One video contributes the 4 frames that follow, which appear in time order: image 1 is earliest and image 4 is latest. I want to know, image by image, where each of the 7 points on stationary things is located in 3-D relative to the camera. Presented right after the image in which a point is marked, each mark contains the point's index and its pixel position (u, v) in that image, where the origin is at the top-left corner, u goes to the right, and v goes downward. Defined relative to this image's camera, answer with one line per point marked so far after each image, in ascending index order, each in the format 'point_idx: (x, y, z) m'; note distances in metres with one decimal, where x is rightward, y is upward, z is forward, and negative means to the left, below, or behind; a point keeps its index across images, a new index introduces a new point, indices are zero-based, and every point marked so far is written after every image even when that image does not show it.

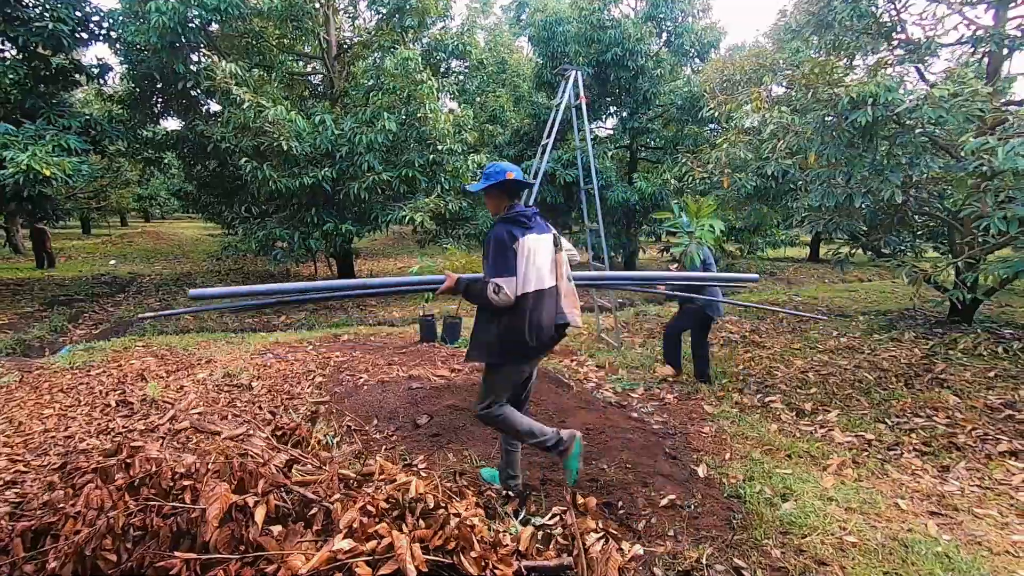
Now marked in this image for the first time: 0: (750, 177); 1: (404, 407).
0: (+2.9, +1.3, +6.6) m
1: (-0.6, -0.7, +3.2) m
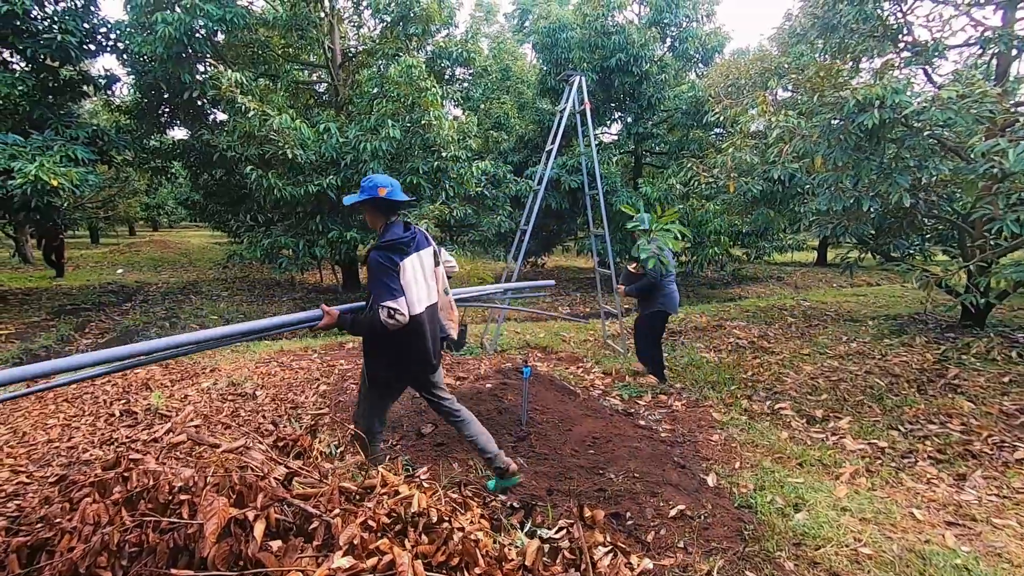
0: (+3.0, +1.3, +6.5) m
1: (-0.6, -0.8, +3.2) m
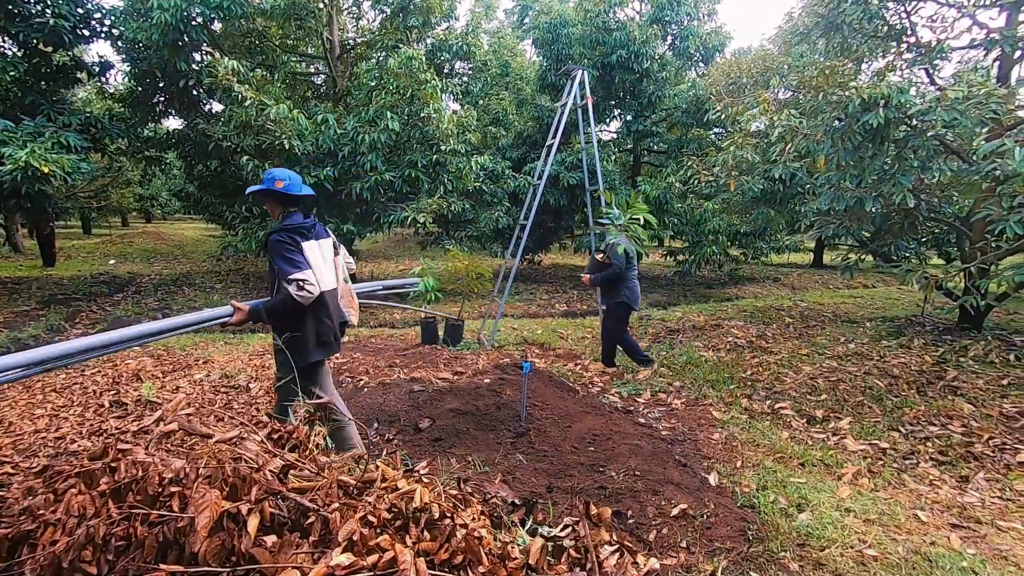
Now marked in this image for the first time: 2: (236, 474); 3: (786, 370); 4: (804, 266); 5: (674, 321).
0: (+2.9, +1.3, +6.5) m
1: (-0.6, -0.7, +3.1) m
2: (-0.8, -0.5, +1.5) m
3: (+2.5, -0.7, +4.9) m
4: (+6.6, +0.5, +12.0) m
5: (+2.1, -0.4, +6.9) m
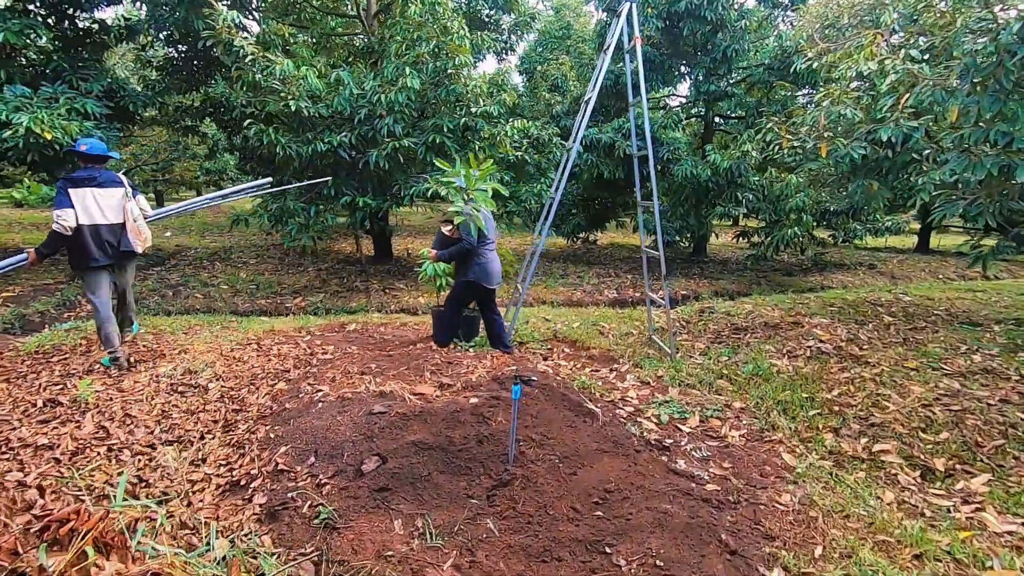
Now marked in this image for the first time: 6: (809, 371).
0: (+3.3, +1.4, +5.2) m
1: (-0.7, -0.7, +2.4) m
2: (-1.0, -0.5, +0.7) m
3: (+2.6, -0.7, +3.8) m
4: (+7.6, +0.7, +10.3) m
5: (+2.5, -0.3, +5.7) m
6: (+2.3, -0.6, +4.1) m
